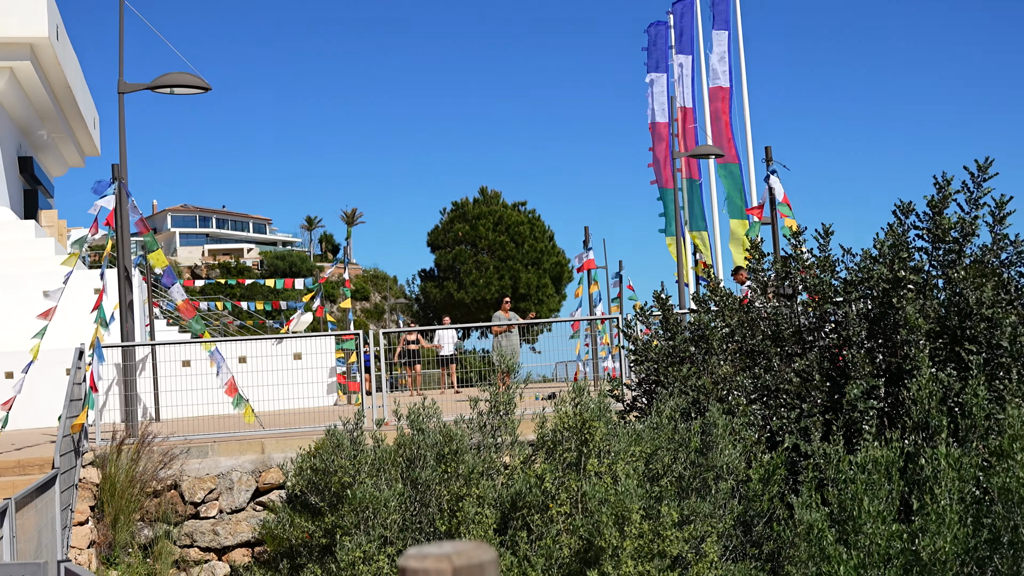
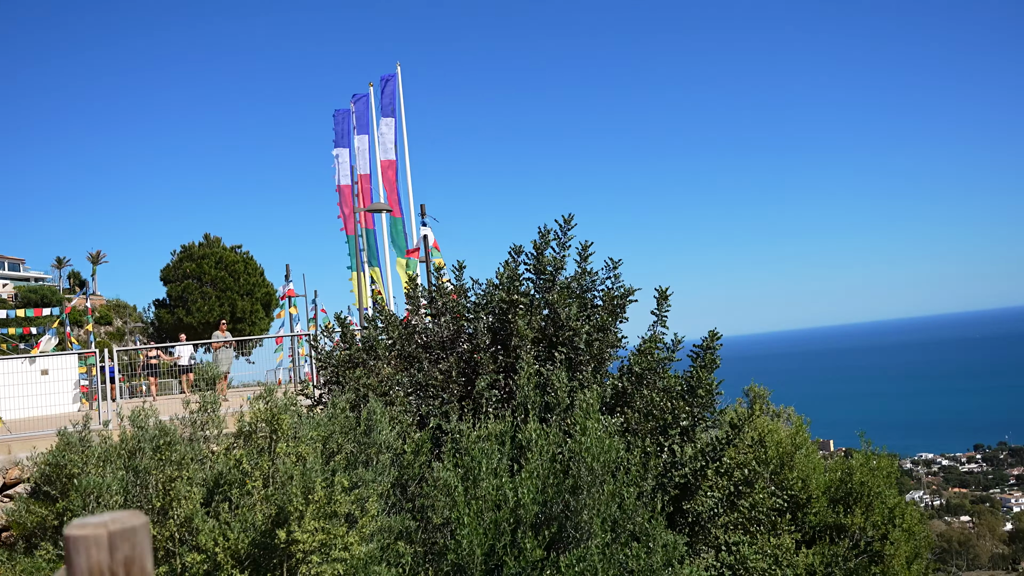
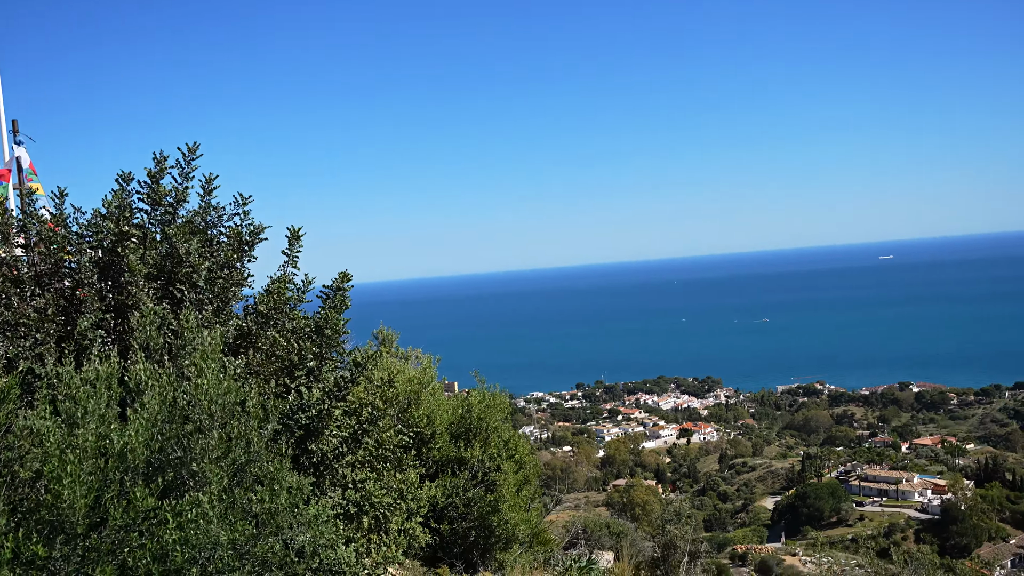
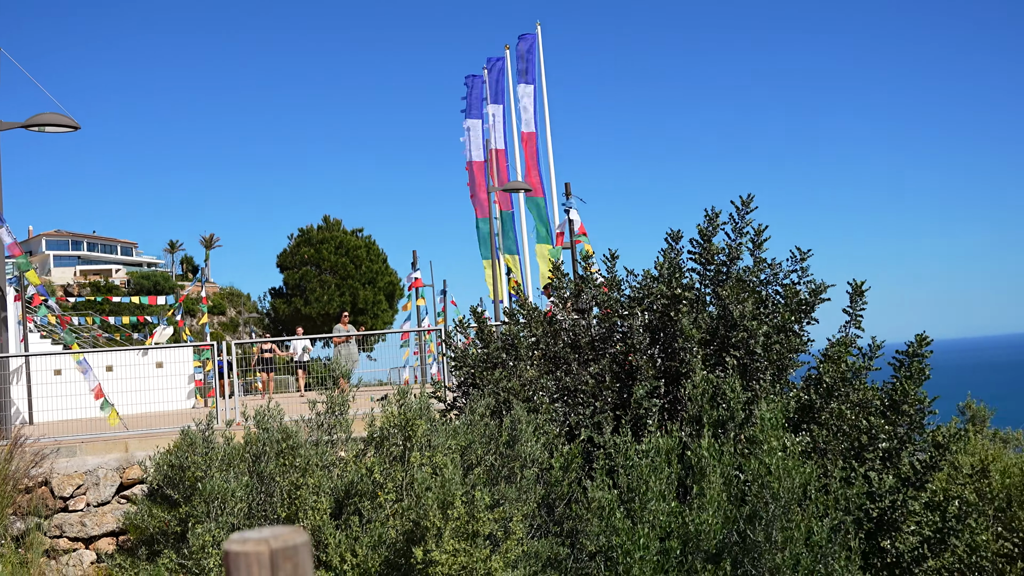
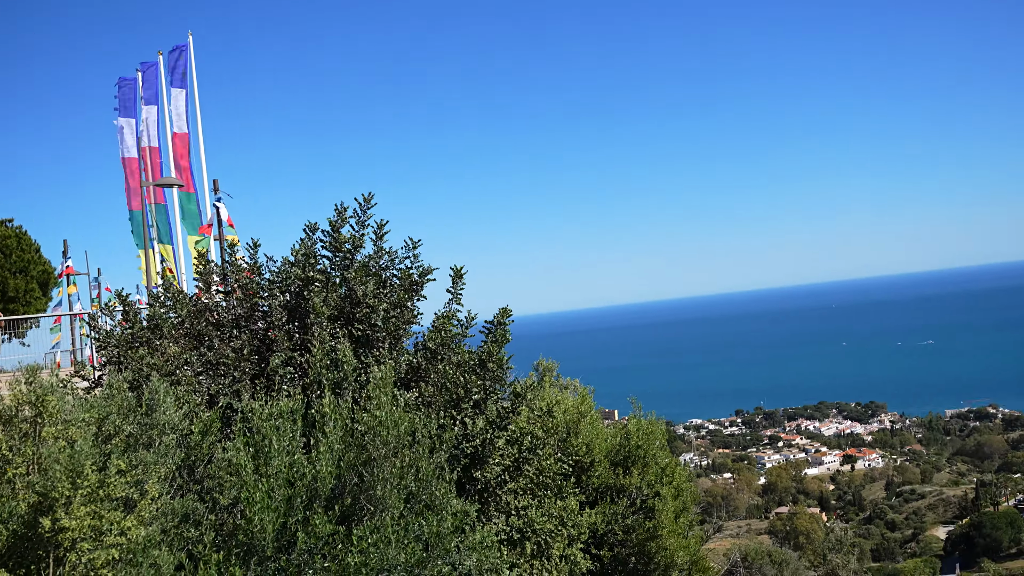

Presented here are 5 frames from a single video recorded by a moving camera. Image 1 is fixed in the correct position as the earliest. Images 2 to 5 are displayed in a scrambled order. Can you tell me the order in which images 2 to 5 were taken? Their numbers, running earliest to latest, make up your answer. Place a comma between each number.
4, 2, 5, 3
